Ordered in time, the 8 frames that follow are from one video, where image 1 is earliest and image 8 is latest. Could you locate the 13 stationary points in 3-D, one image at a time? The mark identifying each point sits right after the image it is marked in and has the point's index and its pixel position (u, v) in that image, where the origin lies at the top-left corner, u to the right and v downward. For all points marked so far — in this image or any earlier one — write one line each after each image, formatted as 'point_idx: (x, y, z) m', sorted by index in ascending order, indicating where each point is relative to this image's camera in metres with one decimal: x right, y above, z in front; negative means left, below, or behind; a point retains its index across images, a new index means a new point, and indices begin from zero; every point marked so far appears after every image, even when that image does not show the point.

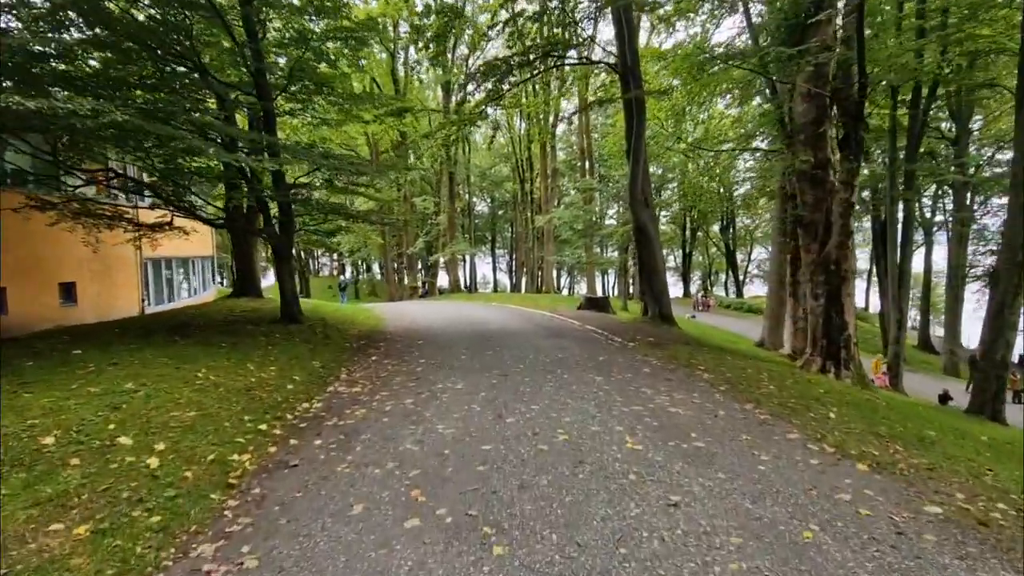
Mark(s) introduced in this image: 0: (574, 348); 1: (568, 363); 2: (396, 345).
0: (+1.2, -1.1, +9.8) m
1: (+0.9, -1.2, +8.3) m
2: (-2.4, -1.2, +10.6) m
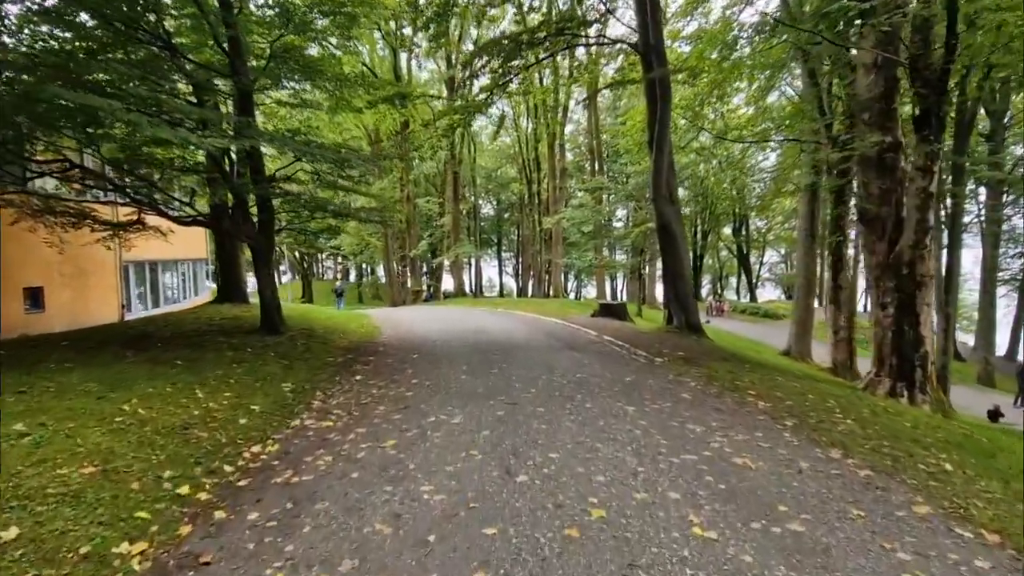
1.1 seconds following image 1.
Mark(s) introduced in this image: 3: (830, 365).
0: (+1.3, -1.3, +8.4) m
1: (+1.1, -1.3, +6.9) m
2: (-2.2, -1.3, +9.2) m
3: (+8.3, -2.0, +13.3) m
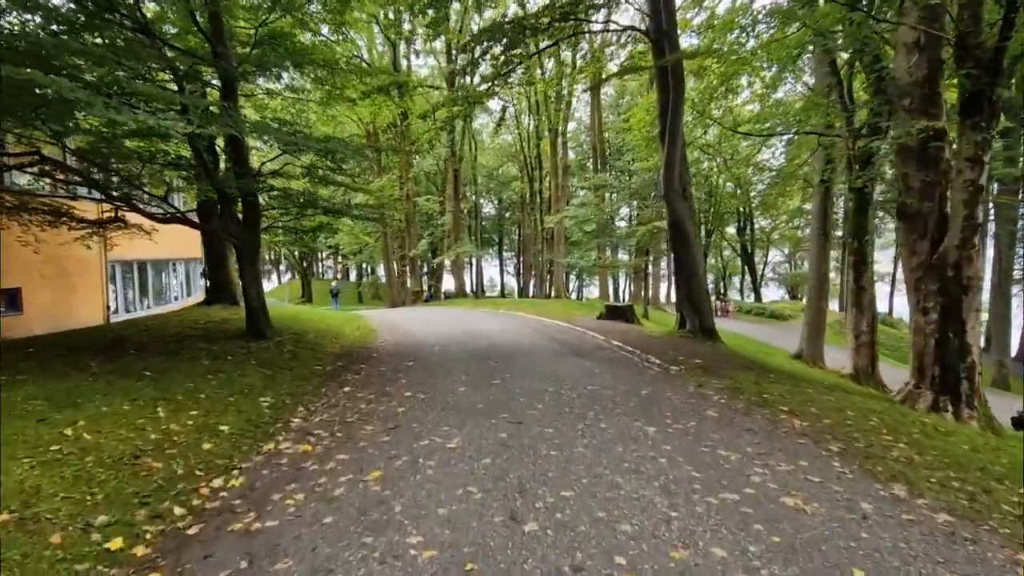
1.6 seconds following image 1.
0: (+1.4, -1.3, +7.7) m
1: (+1.1, -1.4, +6.2) m
2: (-2.2, -1.4, +8.5) m
3: (+8.3, -2.1, +12.6) m
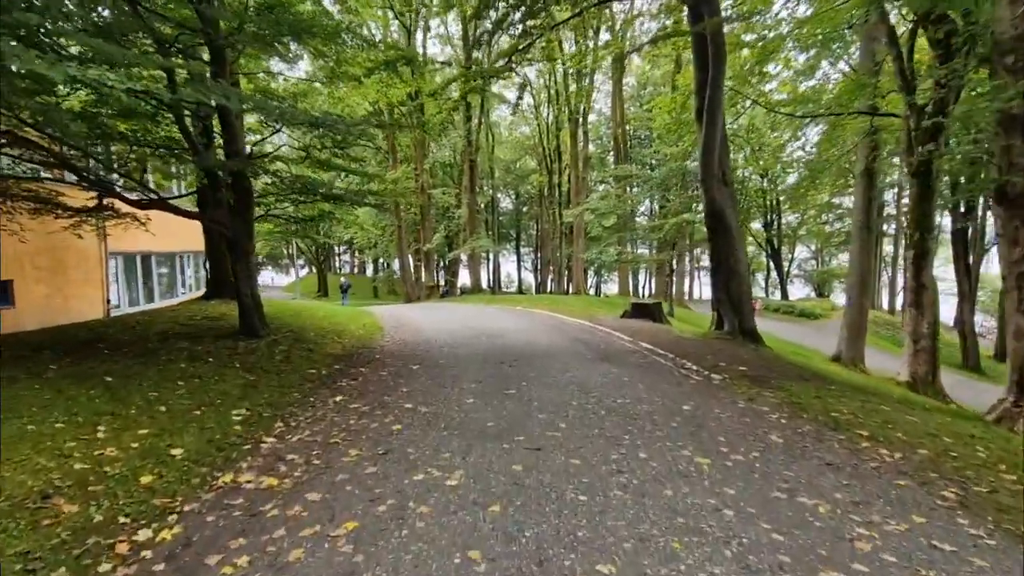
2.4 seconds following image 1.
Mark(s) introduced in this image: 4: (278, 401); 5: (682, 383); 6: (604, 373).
0: (+1.6, -1.2, +6.6) m
1: (+1.3, -1.3, +5.1) m
2: (-1.9, -1.3, +7.6) m
3: (+8.7, -2.0, +11.3) m
4: (-2.7, -1.3, +5.8) m
5: (+2.3, -1.3, +6.8) m
6: (+1.3, -1.2, +7.2) m
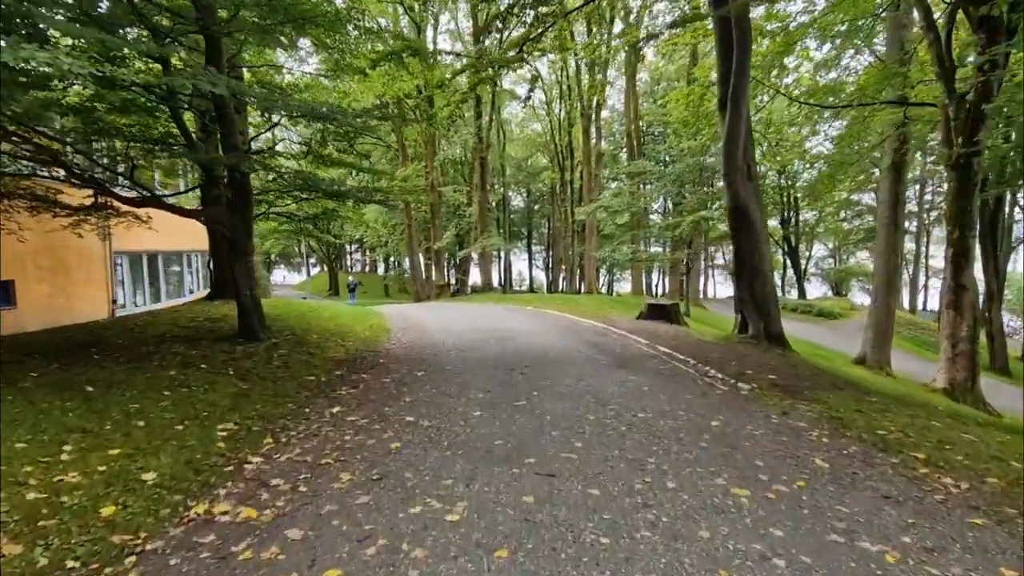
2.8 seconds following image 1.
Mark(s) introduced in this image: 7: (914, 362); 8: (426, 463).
0: (+1.7, -1.3, +6.1) m
1: (+1.4, -1.4, +4.6) m
2: (-1.8, -1.3, +7.1) m
3: (+8.9, -2.0, +10.6) m
4: (-2.6, -1.3, +5.4) m
5: (+2.4, -1.3, +6.2) m
6: (+1.4, -1.2, +6.7) m
7: (+14.7, -2.7, +18.6) m
8: (-0.7, -1.4, +4.1) m
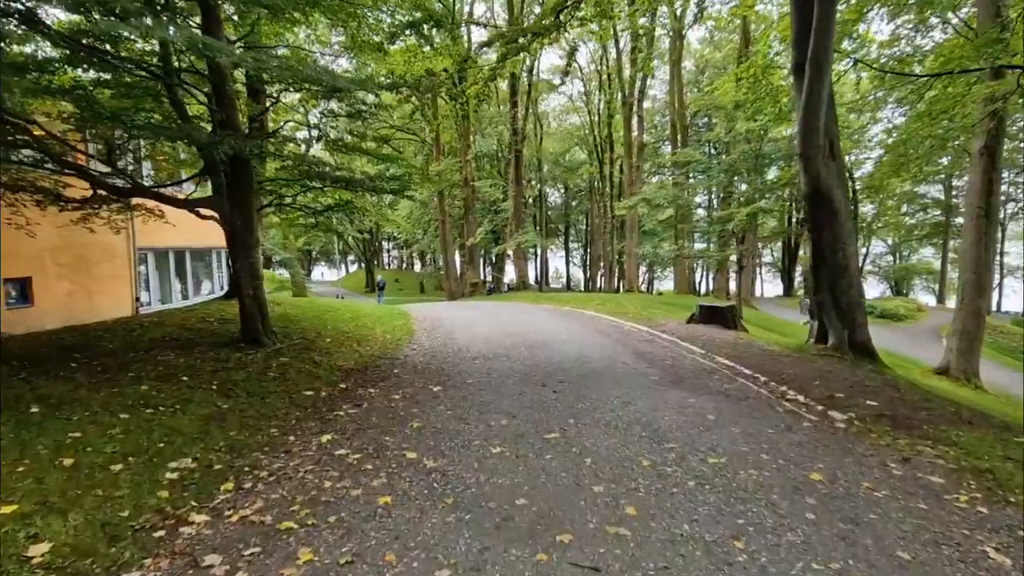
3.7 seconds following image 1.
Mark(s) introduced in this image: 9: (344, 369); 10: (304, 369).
0: (+2.0, -1.3, +4.8) m
1: (+1.6, -1.4, +3.3) m
2: (-1.4, -1.3, +6.1) m
3: (+9.5, -2.1, +8.8) m
4: (-2.3, -1.3, +4.4) m
5: (+2.7, -1.3, +4.9) m
6: (+1.8, -1.3, +5.4) m
7: (+15.8, -2.7, +16.3) m
8: (-0.6, -1.4, +3.0) m
9: (-2.4, -1.2, +7.3) m
10: (-2.8, -1.1, +6.9) m
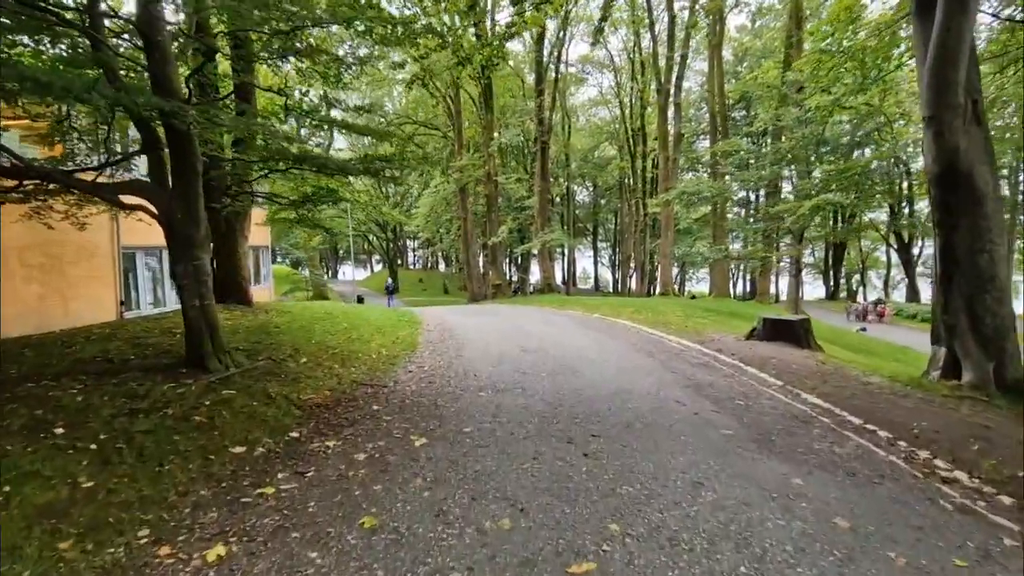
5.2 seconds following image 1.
0: (+2.1, -1.5, +2.8) m
1: (+1.5, -1.5, +1.4) m
2: (-1.3, -1.4, +4.3) m
3: (+9.8, -2.2, +6.4) m
4: (-2.3, -1.5, +2.7) m
5: (+2.7, -1.5, +2.9) m
6: (+1.8, -1.4, +3.4) m
7: (+16.4, -2.9, +13.6) m
8: (-0.6, -1.6, +1.2) m
9: (-2.3, -1.3, +5.6) m
10: (-2.7, -1.2, +5.2) m
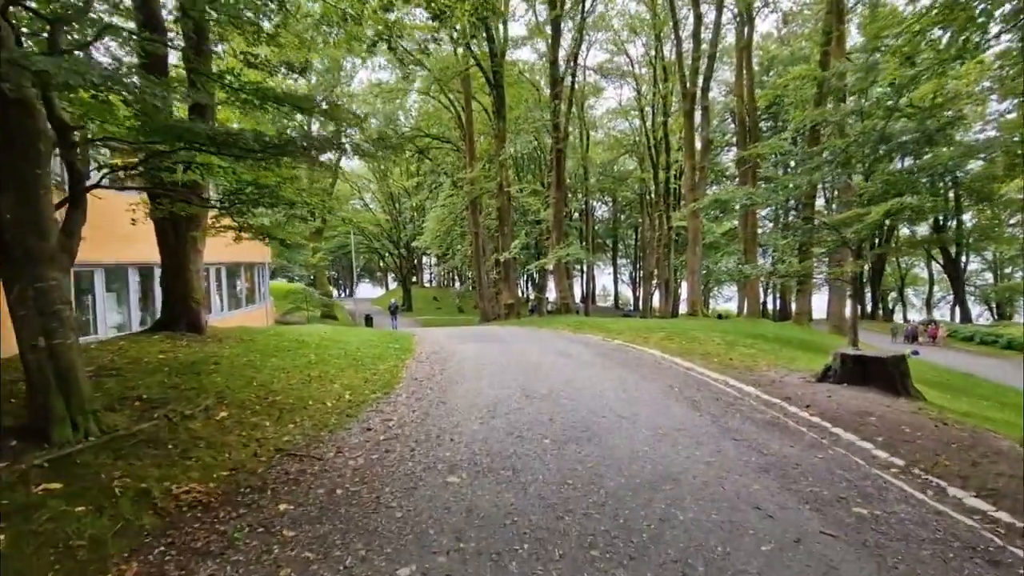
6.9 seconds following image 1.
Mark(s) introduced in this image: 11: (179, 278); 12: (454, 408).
0: (+1.8, -1.6, +0.6) m
1: (+1.2, -1.6, -0.8) m
2: (-1.5, -1.6, +2.3) m
3: (+9.6, -2.5, +3.9) m
4: (-2.6, -1.6, +0.7) m
5: (+2.5, -1.6, +0.7) m
6: (+1.6, -1.6, +1.3) m
7: (+16.6, -3.4, +10.9) m
8: (-0.9, -1.7, -0.9) m
9: (-2.4, -1.5, +3.6) m
10: (-2.8, -1.5, +3.2) m
11: (-6.0, +0.3, +9.1) m
12: (-0.7, -1.5, +6.5) m
